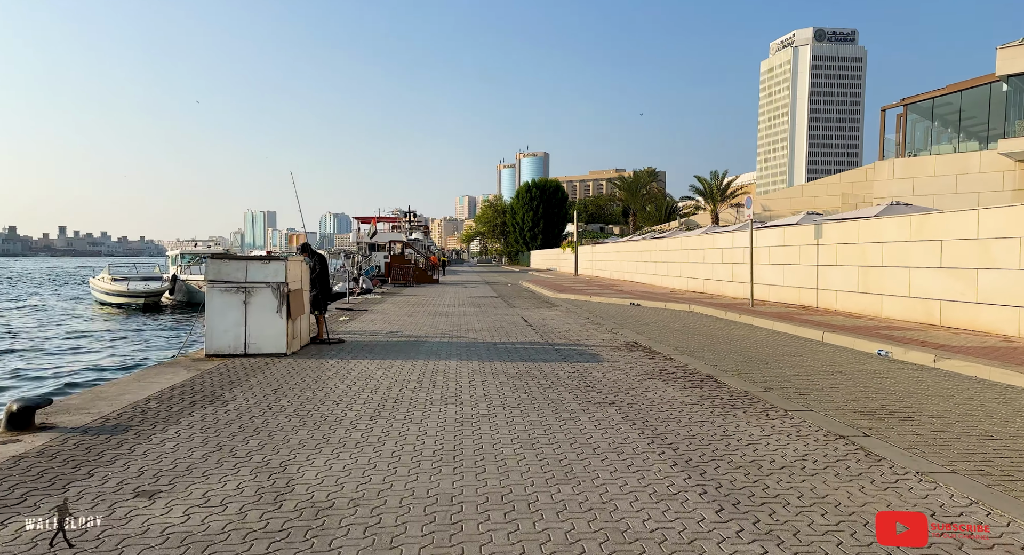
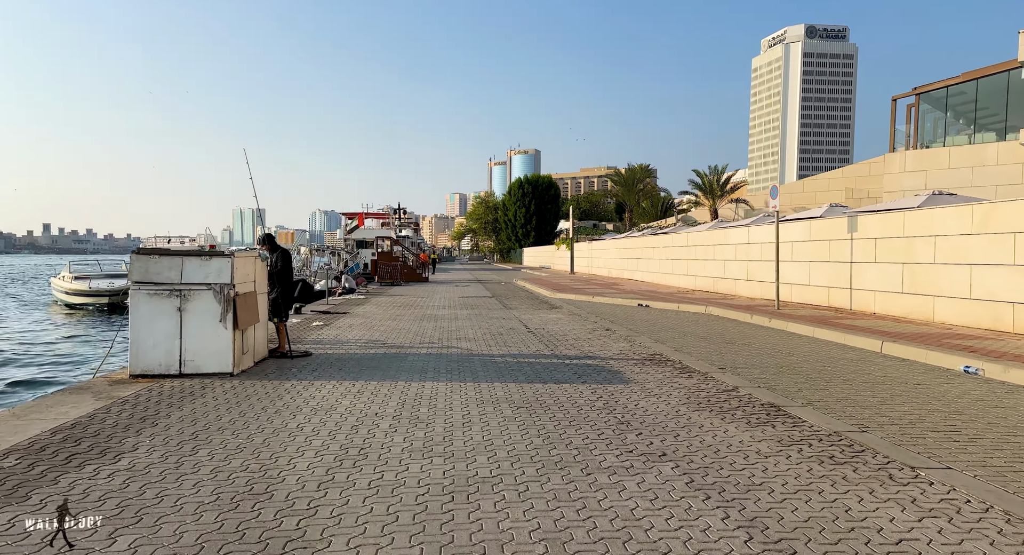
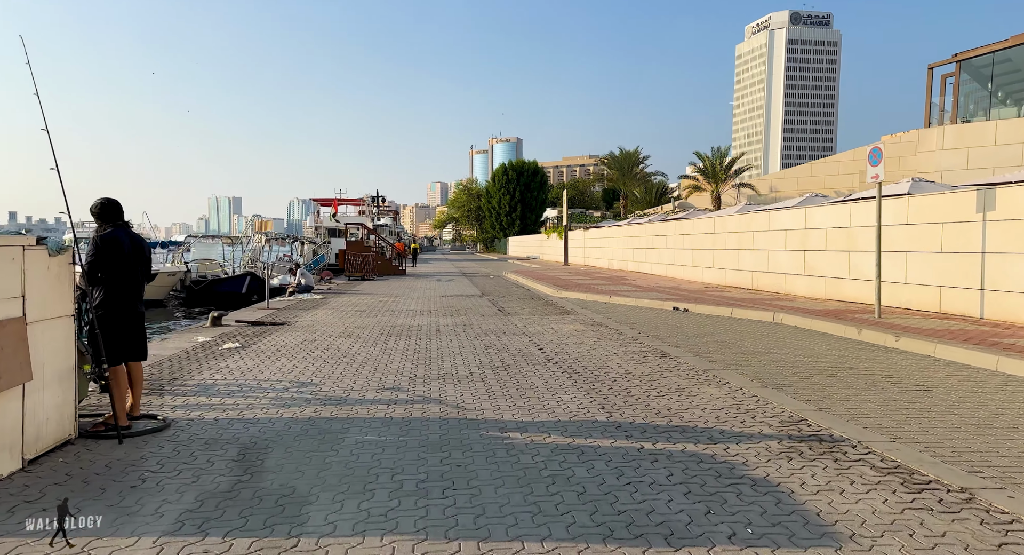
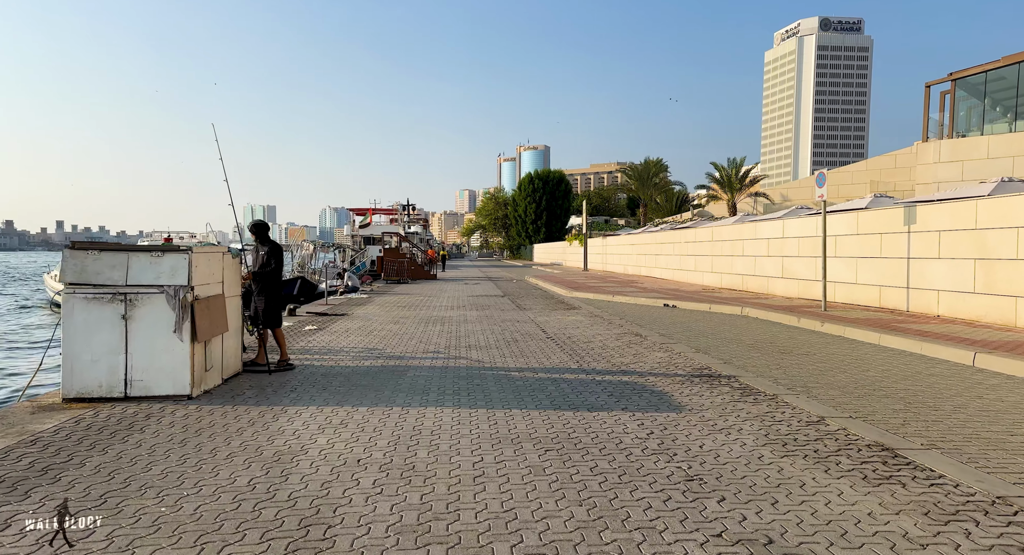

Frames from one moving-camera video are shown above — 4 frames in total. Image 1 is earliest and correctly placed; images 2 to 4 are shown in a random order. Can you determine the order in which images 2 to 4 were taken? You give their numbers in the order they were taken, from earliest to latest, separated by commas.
2, 4, 3
